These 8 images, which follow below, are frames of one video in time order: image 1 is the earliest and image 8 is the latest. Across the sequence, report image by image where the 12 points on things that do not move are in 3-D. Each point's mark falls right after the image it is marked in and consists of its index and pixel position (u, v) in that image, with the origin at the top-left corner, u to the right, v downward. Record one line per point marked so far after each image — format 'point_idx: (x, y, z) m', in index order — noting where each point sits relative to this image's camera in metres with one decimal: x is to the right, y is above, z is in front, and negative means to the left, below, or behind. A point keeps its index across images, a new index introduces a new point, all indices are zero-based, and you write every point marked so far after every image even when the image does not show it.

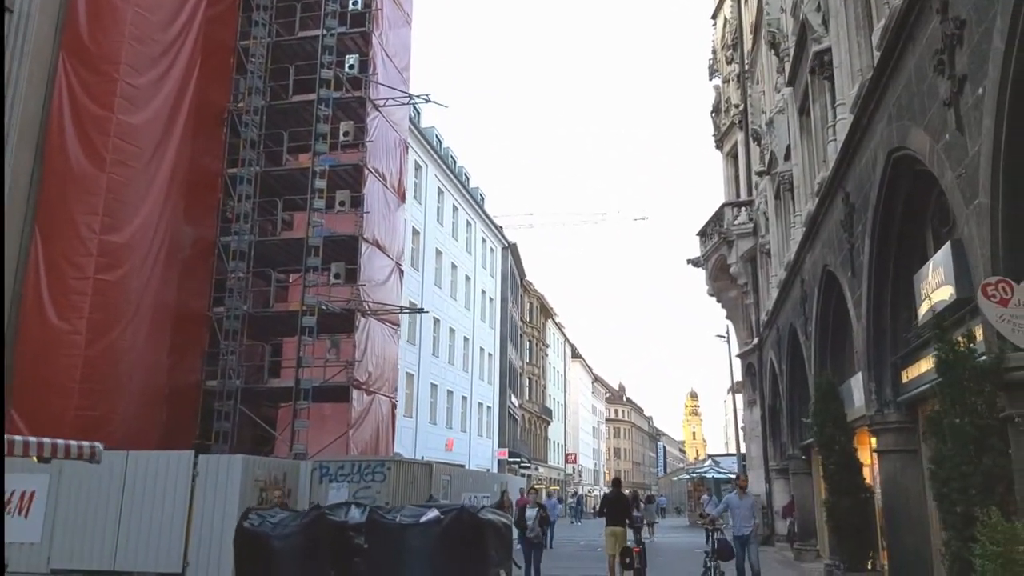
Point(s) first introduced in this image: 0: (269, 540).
0: (-2.8, -2.9, +9.3) m
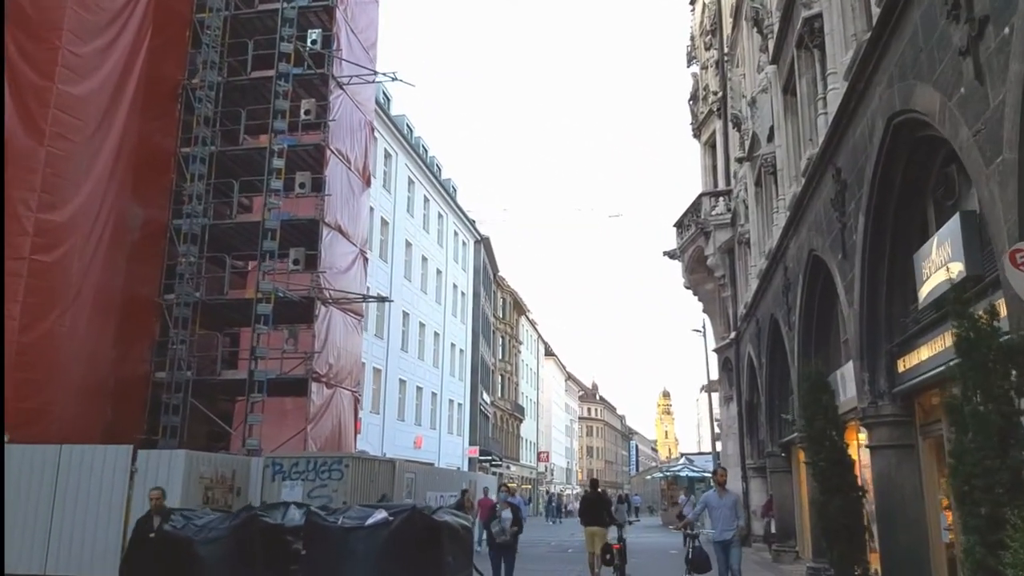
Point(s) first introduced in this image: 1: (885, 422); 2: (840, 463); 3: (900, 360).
0: (-3.3, -2.6, +8.1) m
1: (+5.0, -1.8, +10.6) m
2: (+4.4, -2.4, +10.6) m
3: (+5.1, -1.0, +10.5) m
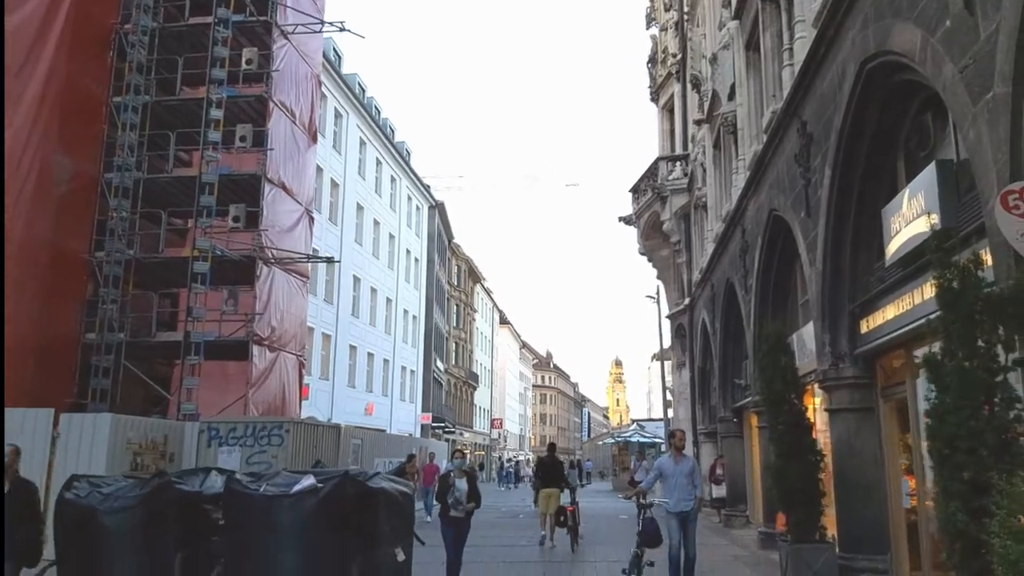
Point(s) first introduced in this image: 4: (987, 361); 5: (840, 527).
0: (-3.8, -2.1, +7.3) m
1: (+4.3, -1.2, +10.2) m
2: (+3.7, -1.8, +10.3) m
3: (+4.5, -0.4, +10.1) m
4: (+3.3, -0.5, +5.4) m
5: (+4.2, -3.1, +10.2) m
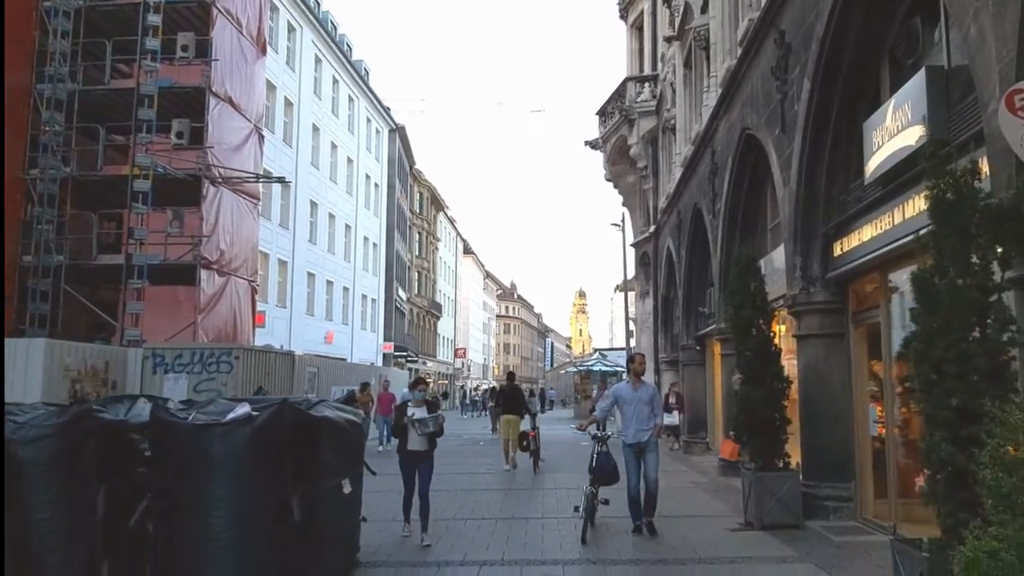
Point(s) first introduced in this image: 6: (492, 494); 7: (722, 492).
0: (-4.2, -1.3, +6.6) m
1: (+3.8, -0.3, +9.8) m
2: (+3.2, -0.8, +9.9) m
3: (+3.9, +0.5, +9.6) m
4: (+2.9, +0.1, +4.9) m
5: (+3.7, -2.1, +9.9) m
6: (-0.3, -3.3, +12.8) m
7: (+3.3, -3.2, +12.6) m
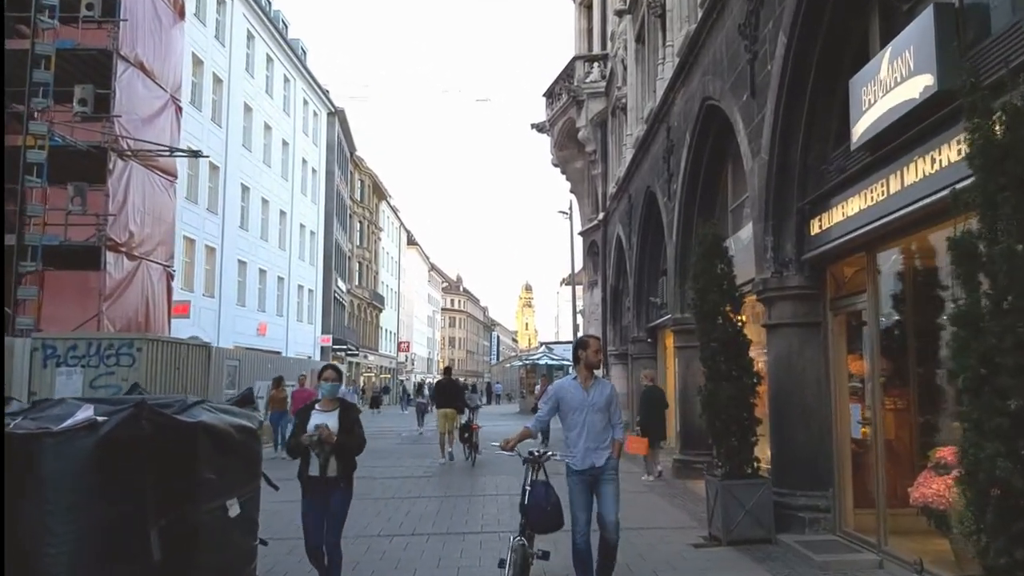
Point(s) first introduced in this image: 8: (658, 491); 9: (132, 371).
0: (-4.7, -1.1, +4.9) m
1: (+3.0, -0.1, +8.7) m
2: (+2.5, -0.6, +8.7) m
3: (+3.2, +0.7, +8.5) m
4: (+2.6, +0.2, +3.8) m
5: (+2.9, -1.9, +8.8) m
6: (-1.3, -3.1, +11.4) m
7: (+2.4, -3.0, +11.5) m
8: (+2.2, -3.1, +12.1) m
9: (-7.0, -1.5, +14.5) m
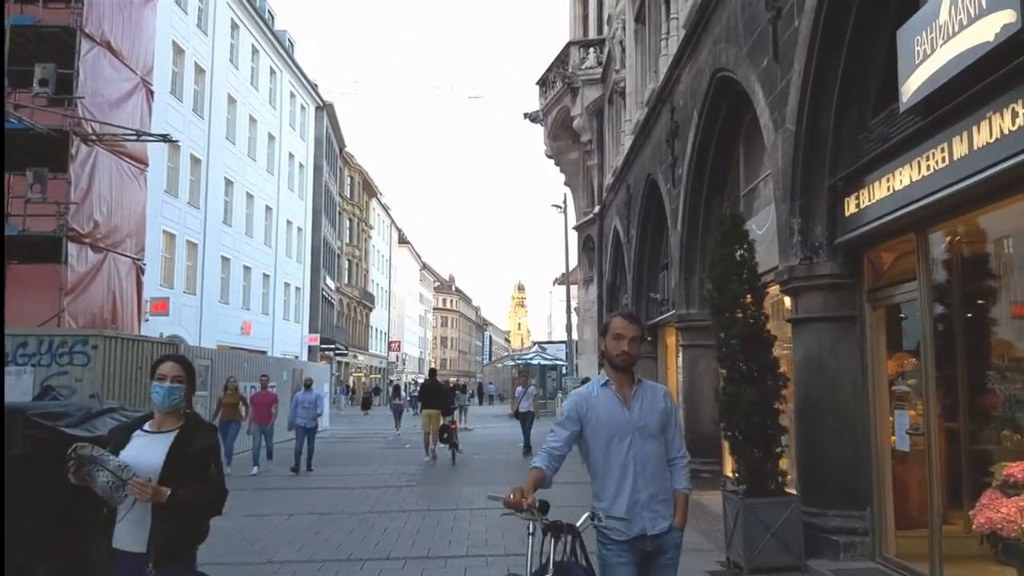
0: (-4.8, -1.0, +3.8) m
1: (+2.9, 0.0, +7.6) m
2: (+2.4, -0.5, +7.6) m
3: (+3.1, +0.8, +7.4) m
4: (+2.5, +0.3, +2.7) m
5: (+2.8, -1.8, +7.7) m
6: (-1.4, -3.0, +10.3) m
7: (+2.3, -2.9, +10.3) m
8: (+2.1, -3.0, +11.0) m
9: (-7.1, -1.4, +13.3) m
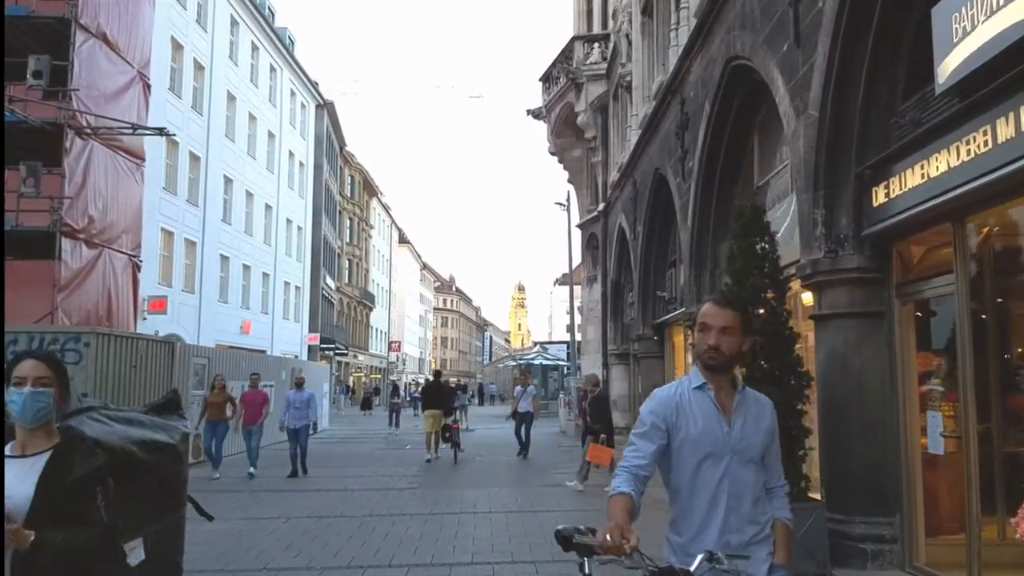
0: (-4.7, -0.9, +3.4) m
1: (+3.0, +0.1, +7.2) m
2: (+2.4, -0.5, +7.2) m
3: (+3.2, +0.9, +7.0) m
4: (+2.6, +0.4, +2.3) m
5: (+2.9, -1.8, +7.3) m
6: (-1.3, -2.9, +9.9) m
7: (+2.4, -2.9, +10.0) m
8: (+2.2, -2.9, +10.6) m
9: (-7.0, -1.3, +12.9) m
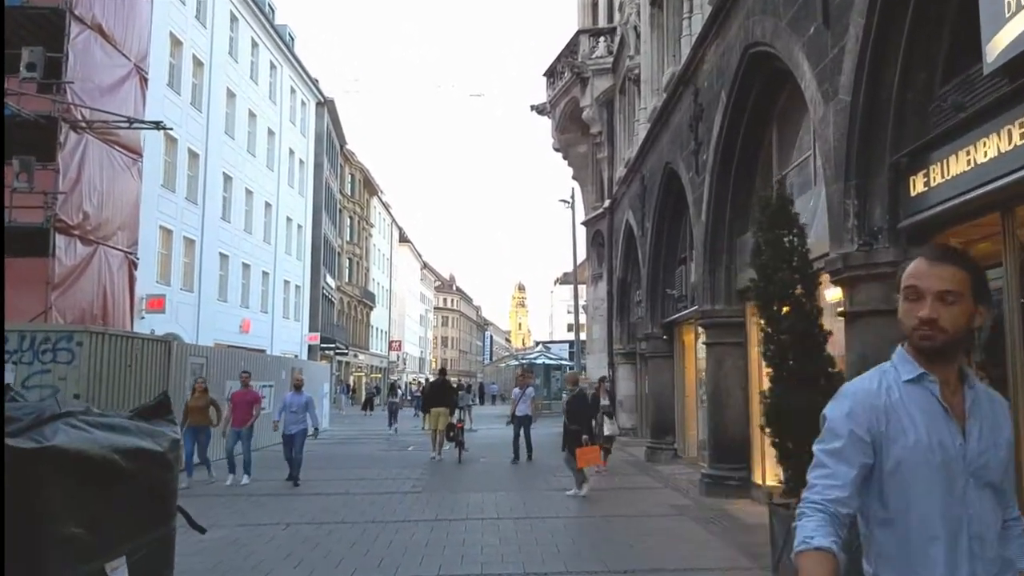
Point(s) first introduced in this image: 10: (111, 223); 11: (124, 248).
0: (-4.6, -0.9, +2.9) m
1: (+3.1, +0.1, +6.8) m
2: (+2.6, -0.4, +6.8) m
3: (+3.3, +0.9, +6.6) m
4: (+2.7, +0.4, +1.8) m
5: (+3.0, -1.7, +6.9) m
6: (-1.2, -2.9, +9.5) m
7: (+2.5, -2.8, +9.5) m
8: (+2.3, -2.9, +10.2) m
9: (-6.9, -1.3, +12.5) m
10: (-9.2, +1.5, +18.3) m
11: (-9.2, +0.9, +18.8) m
